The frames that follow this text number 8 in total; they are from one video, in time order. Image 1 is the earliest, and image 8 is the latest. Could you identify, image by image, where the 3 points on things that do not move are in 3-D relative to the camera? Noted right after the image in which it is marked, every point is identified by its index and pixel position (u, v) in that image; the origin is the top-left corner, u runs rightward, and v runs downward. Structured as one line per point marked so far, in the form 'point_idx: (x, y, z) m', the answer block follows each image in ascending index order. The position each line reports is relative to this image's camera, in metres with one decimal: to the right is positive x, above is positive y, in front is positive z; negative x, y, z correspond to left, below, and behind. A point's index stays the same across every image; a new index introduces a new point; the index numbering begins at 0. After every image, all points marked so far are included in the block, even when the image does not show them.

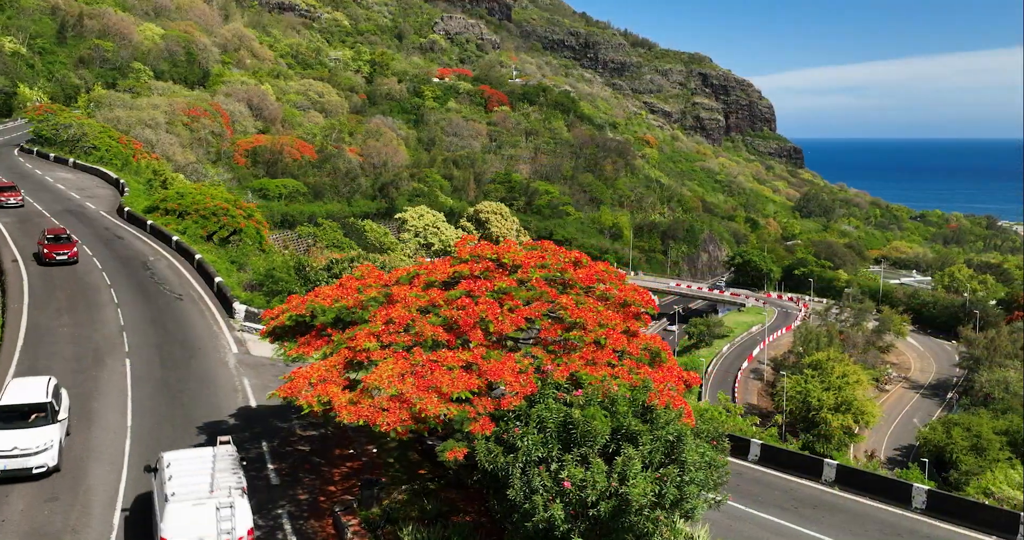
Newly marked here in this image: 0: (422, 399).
0: (-0.8, -1.1, +8.9) m
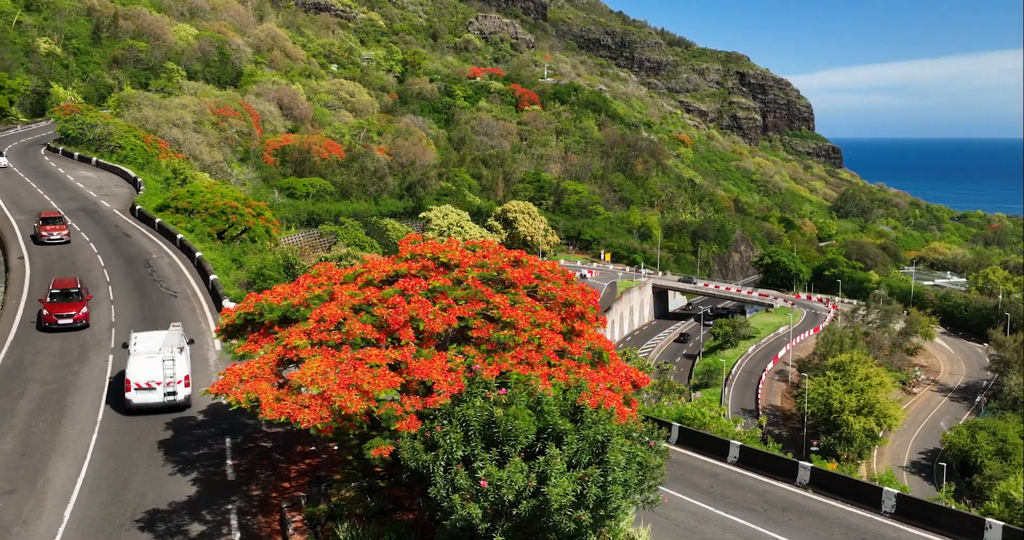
0: (-1.5, -1.1, +9.0) m
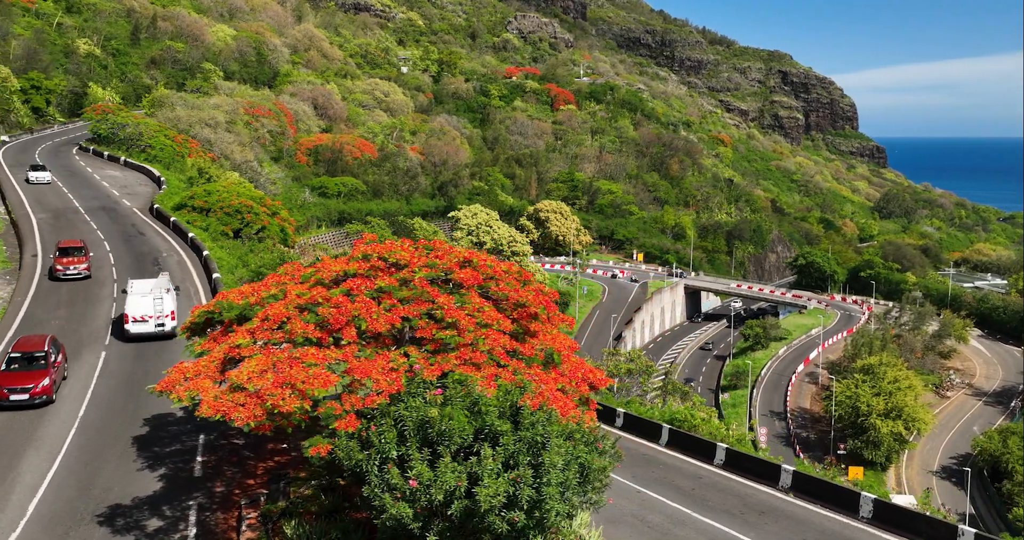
0: (-2.1, -1.1, +9.1) m
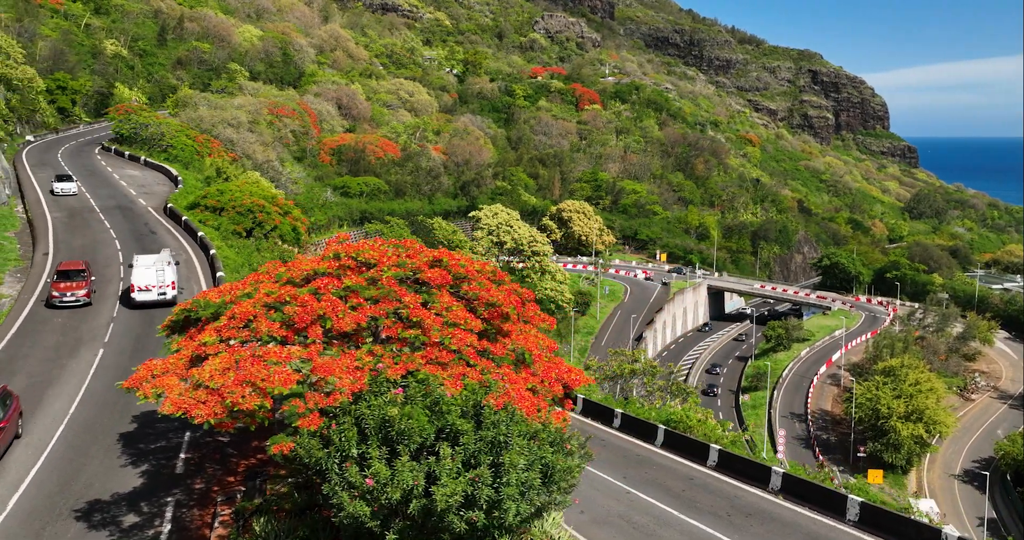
0: (-2.5, -1.1, +9.1) m
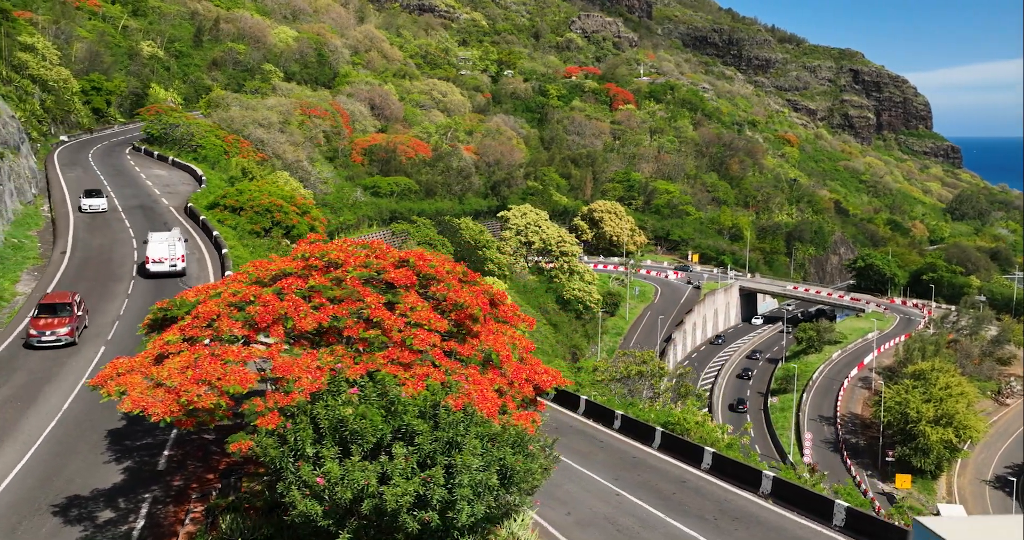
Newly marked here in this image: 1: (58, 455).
0: (-2.9, -1.1, +9.2) m
1: (-5.9, -2.4, +13.4) m
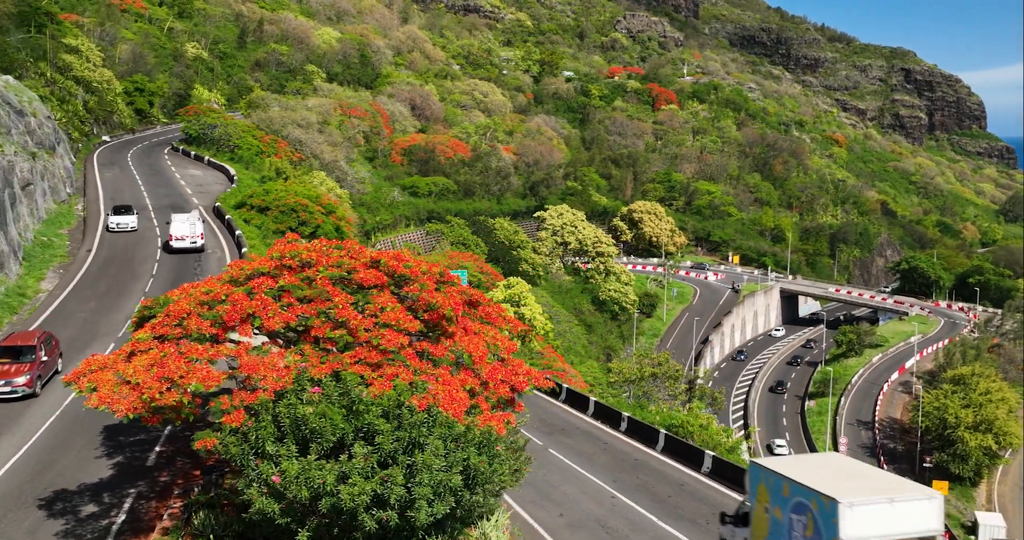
0: (-3.3, -1.1, +9.4) m
1: (-6.1, -2.4, +13.7) m
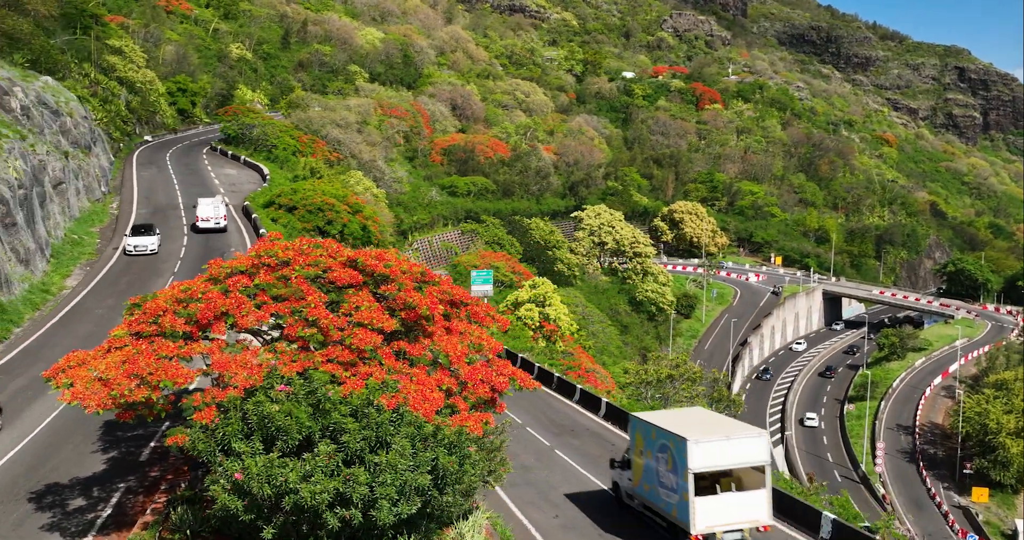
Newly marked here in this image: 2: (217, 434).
0: (-3.6, -1.1, +9.5) m
1: (-6.3, -2.4, +14.0) m
2: (-2.7, -1.5, +9.5) m
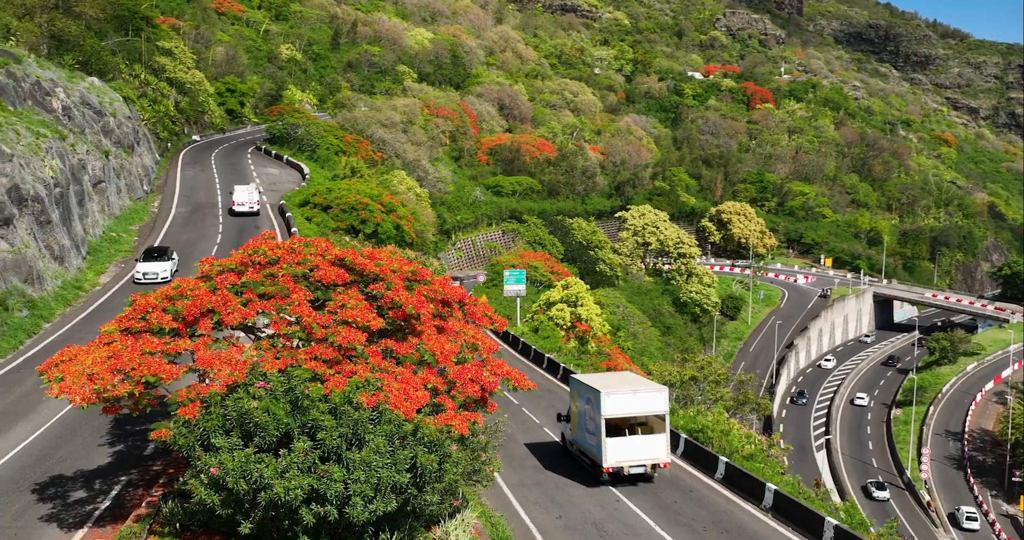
0: (-3.8, -1.0, +9.7) m
1: (-6.3, -2.3, +14.3) m
2: (-3.0, -1.5, +9.7) m
